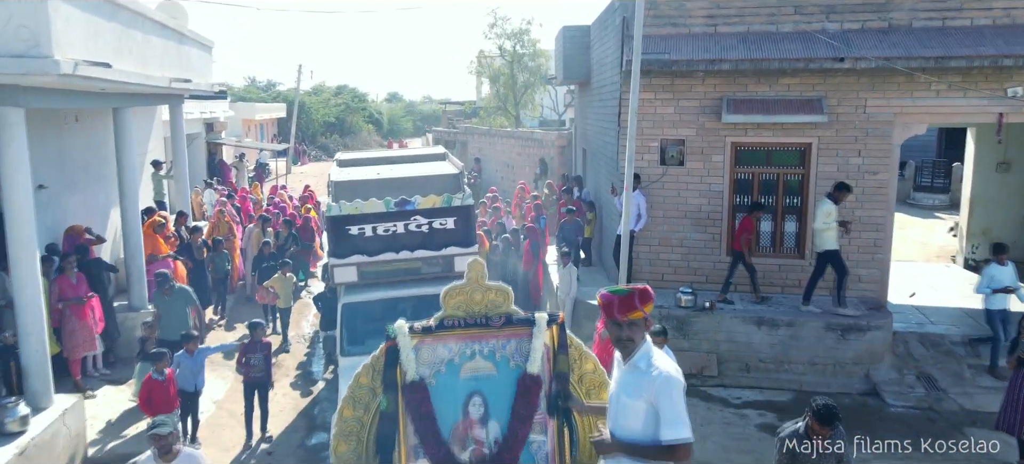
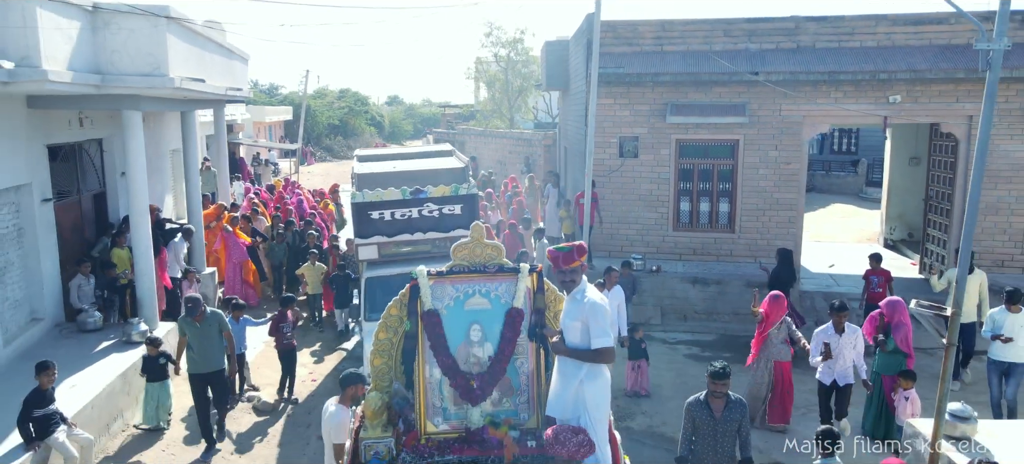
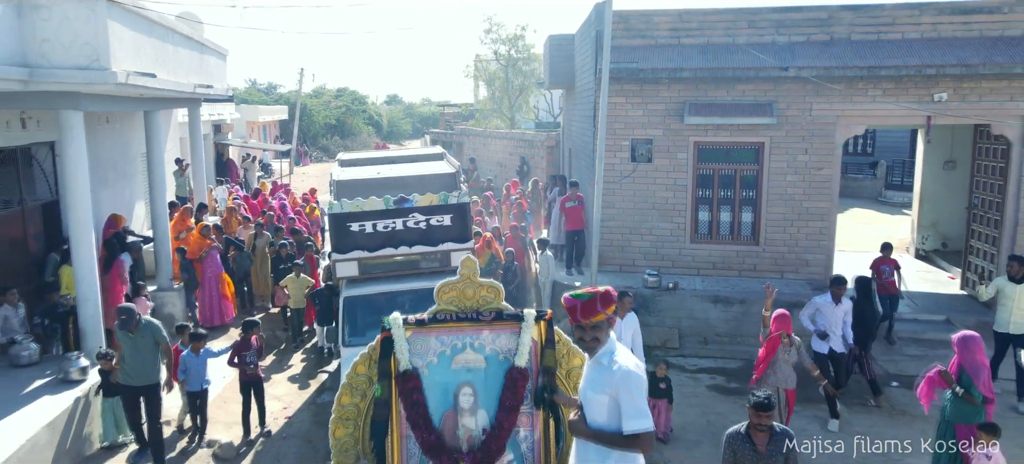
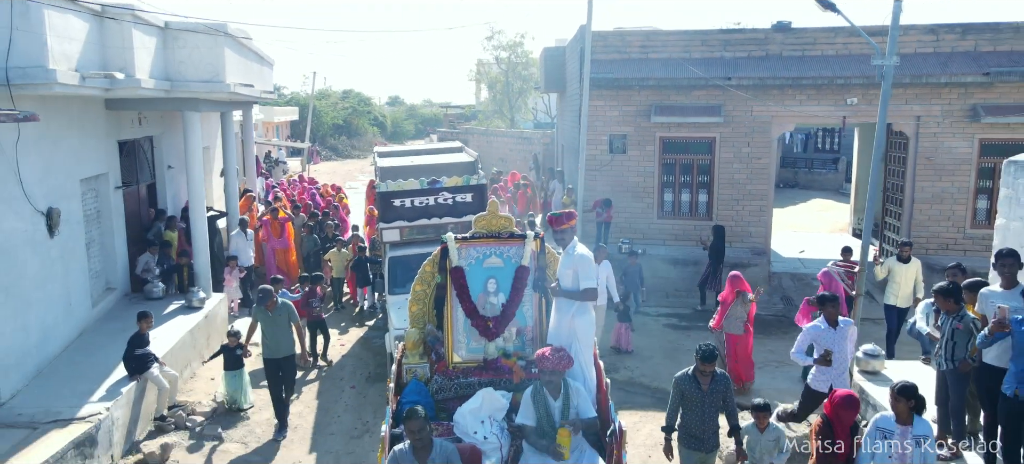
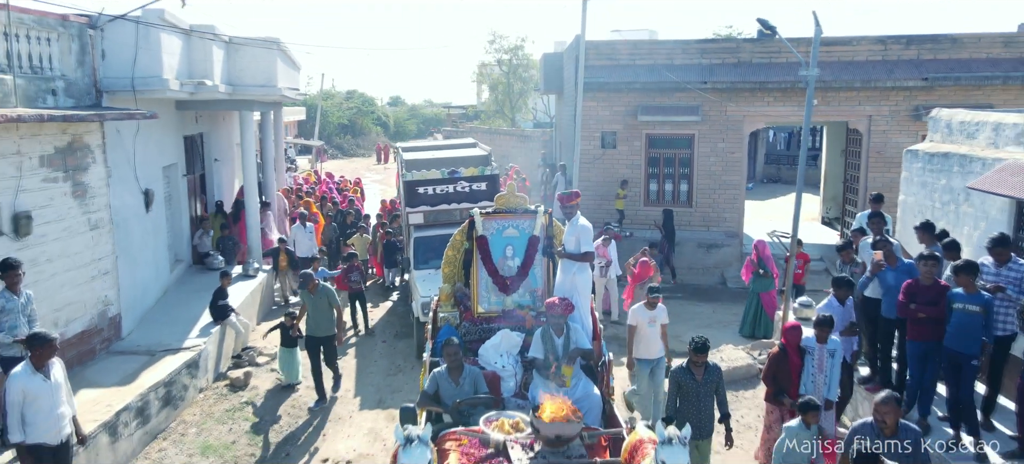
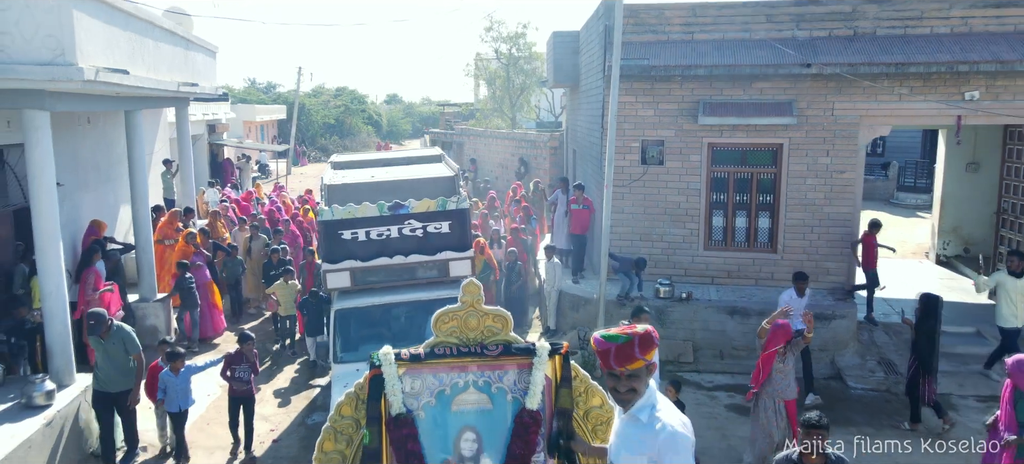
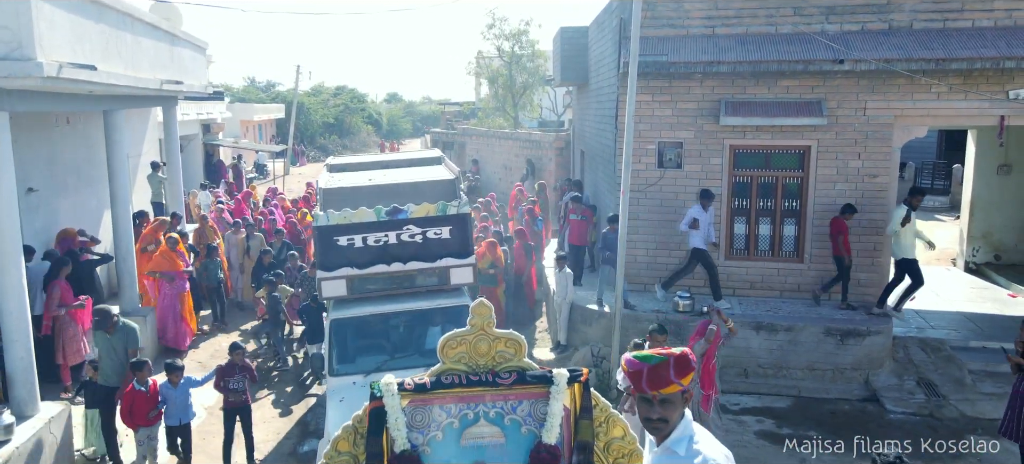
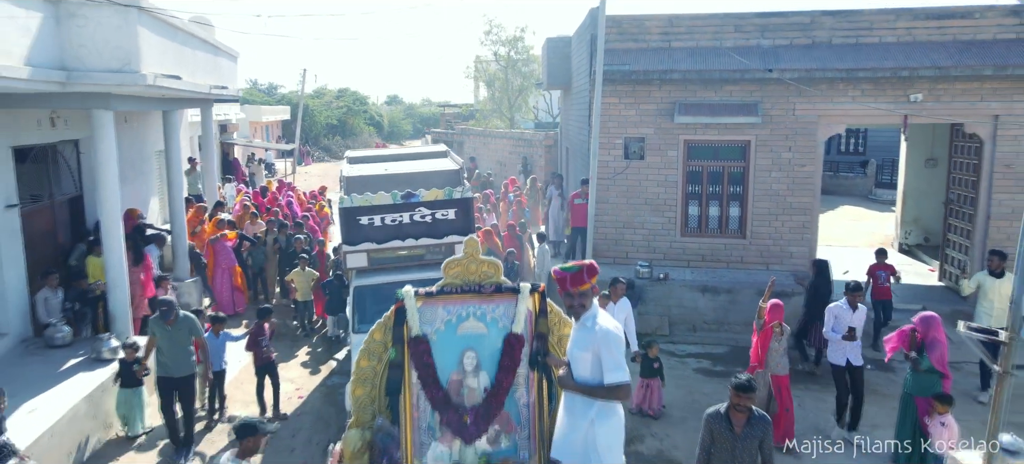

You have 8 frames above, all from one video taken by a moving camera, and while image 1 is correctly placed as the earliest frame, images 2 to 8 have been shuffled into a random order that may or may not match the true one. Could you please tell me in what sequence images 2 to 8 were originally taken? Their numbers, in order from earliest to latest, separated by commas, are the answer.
7, 6, 3, 8, 2, 4, 5
